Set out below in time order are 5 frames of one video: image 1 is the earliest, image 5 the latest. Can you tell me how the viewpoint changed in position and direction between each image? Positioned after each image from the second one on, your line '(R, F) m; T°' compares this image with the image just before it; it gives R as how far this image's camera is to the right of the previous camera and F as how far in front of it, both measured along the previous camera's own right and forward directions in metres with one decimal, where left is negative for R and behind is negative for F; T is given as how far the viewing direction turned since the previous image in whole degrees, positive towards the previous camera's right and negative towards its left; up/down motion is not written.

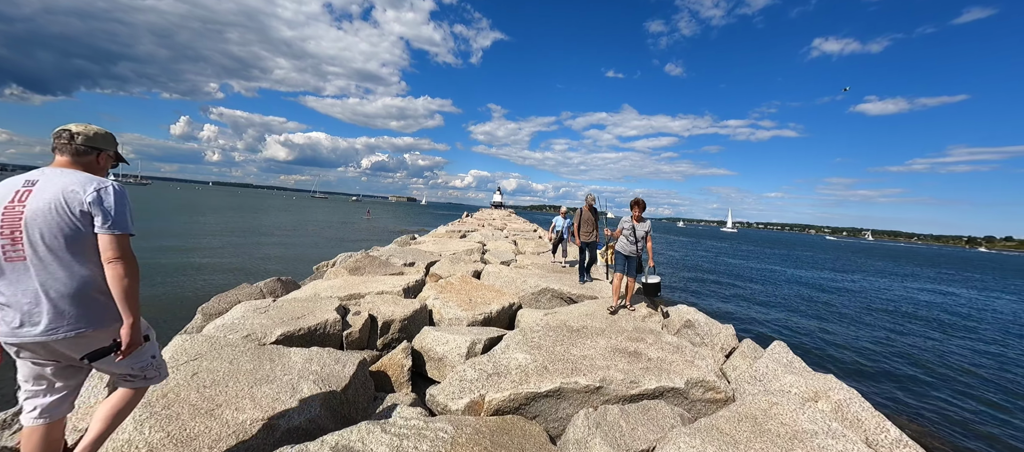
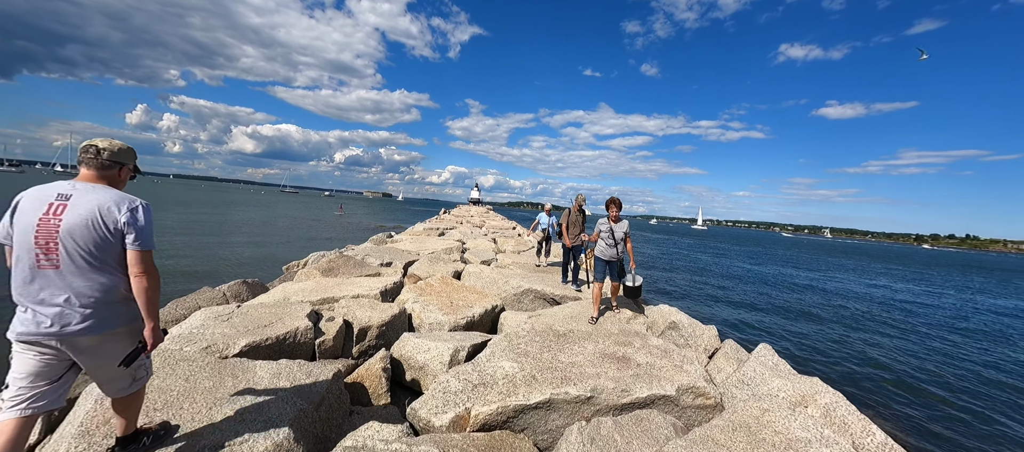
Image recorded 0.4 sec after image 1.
(-0.1, +0.2) m; +4°
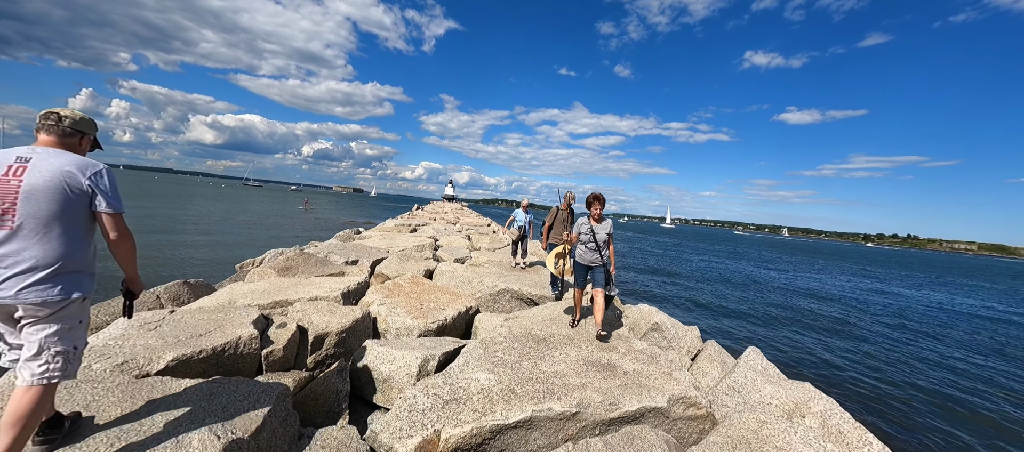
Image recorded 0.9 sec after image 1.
(0.0, +0.4) m; +4°
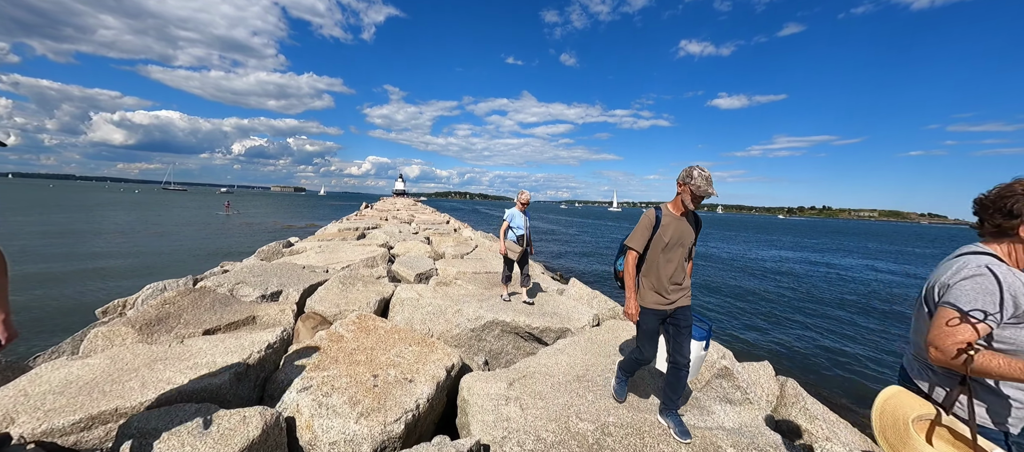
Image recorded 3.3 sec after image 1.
(-0.5, +2.1) m; +7°
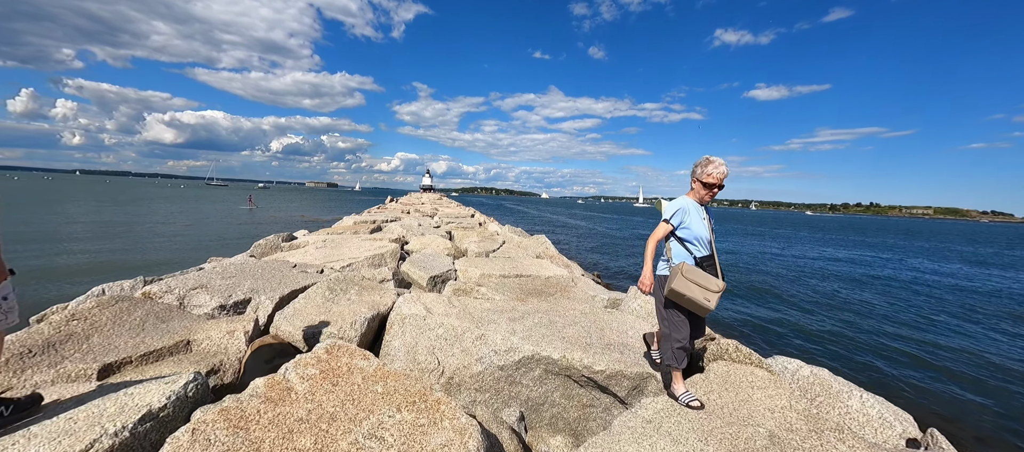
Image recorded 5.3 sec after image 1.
(-0.3, +1.9) m; -4°
